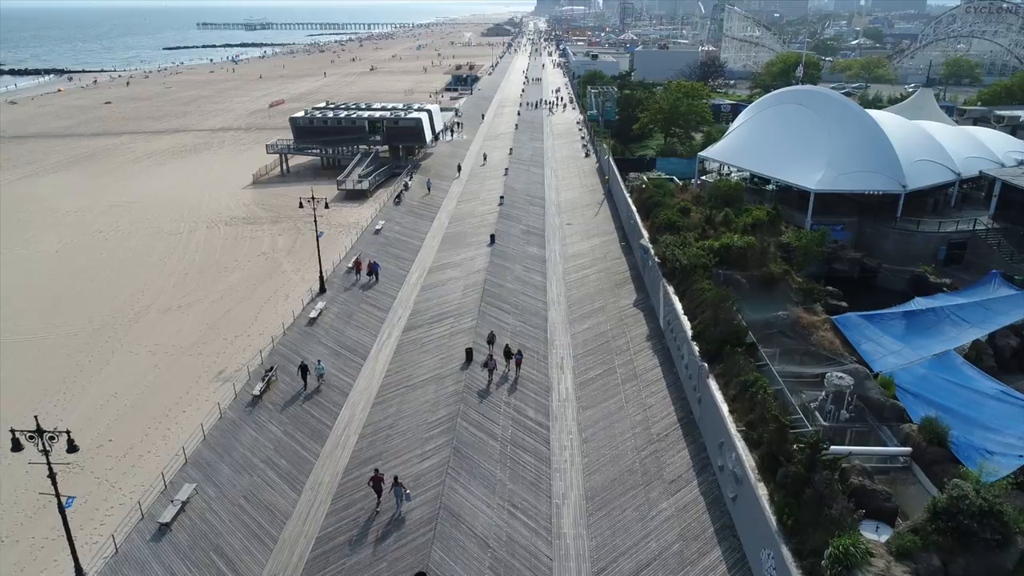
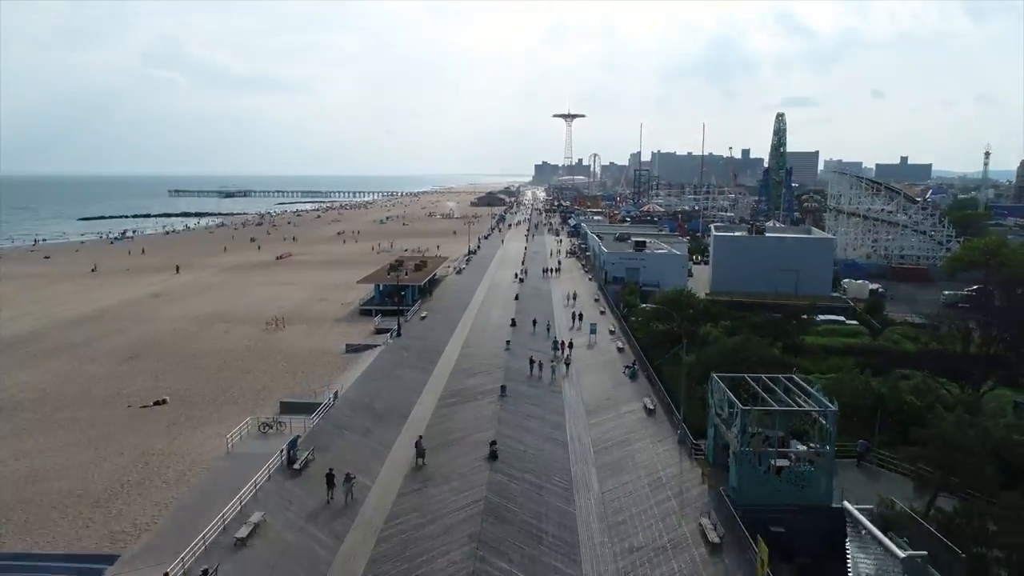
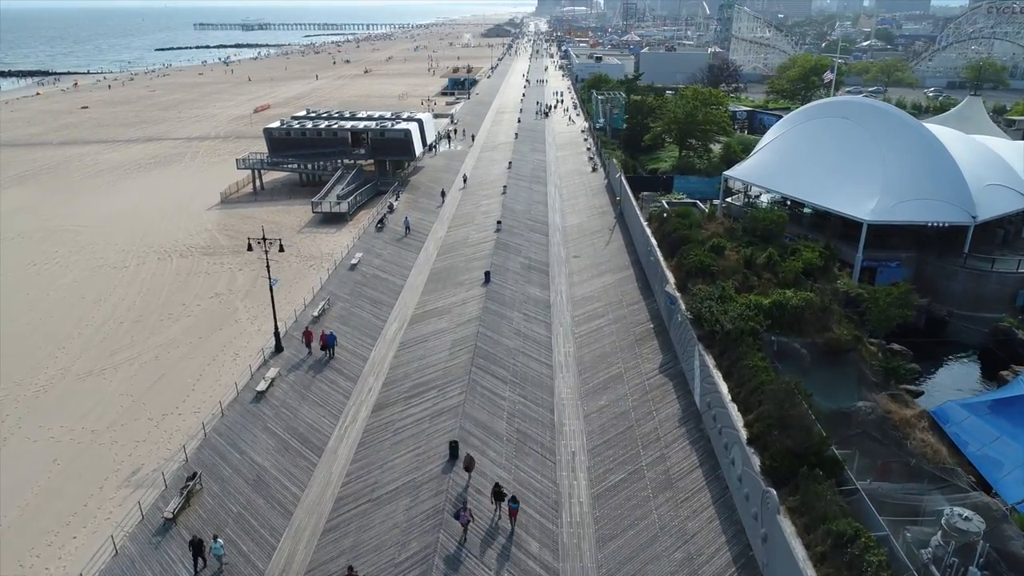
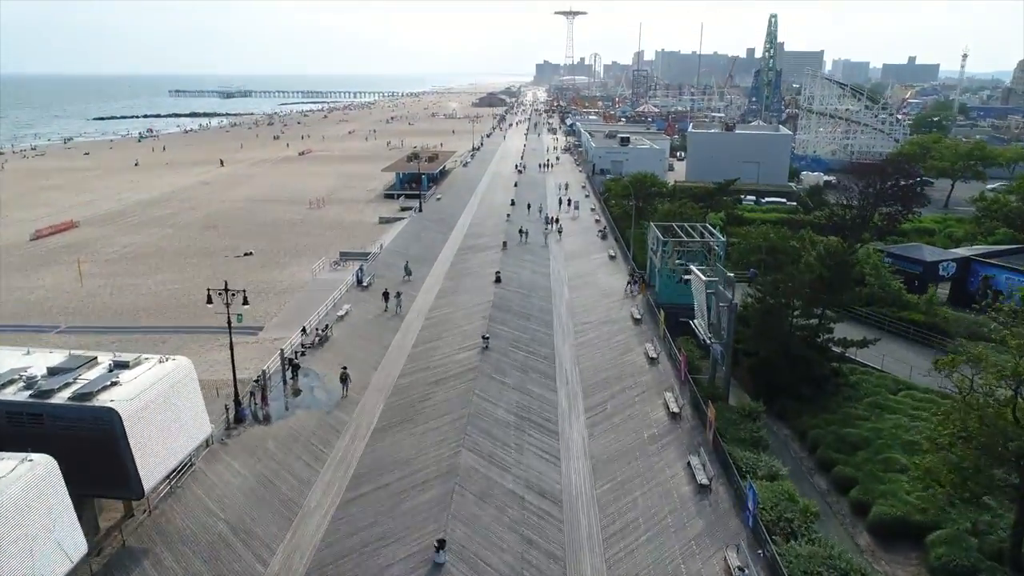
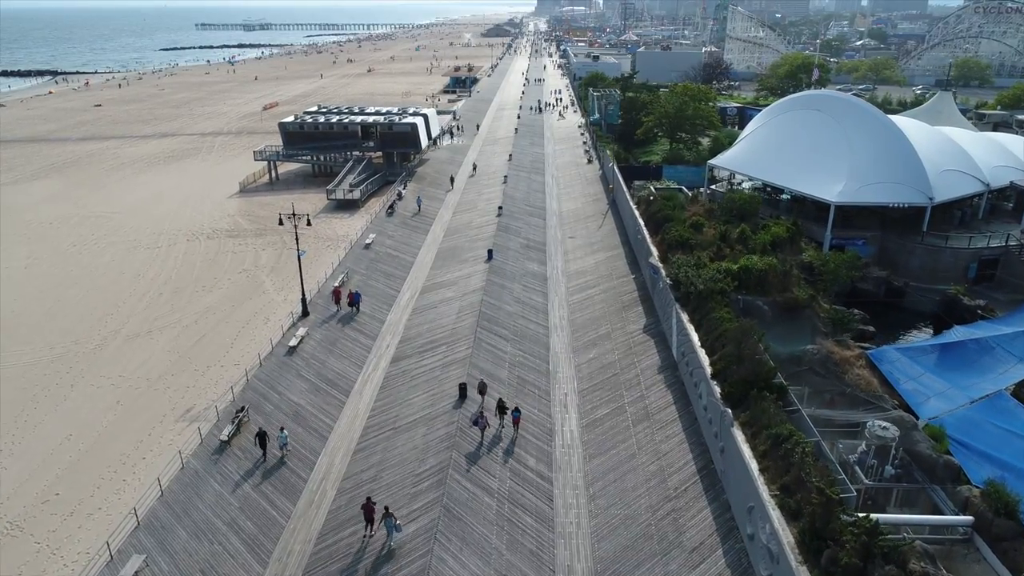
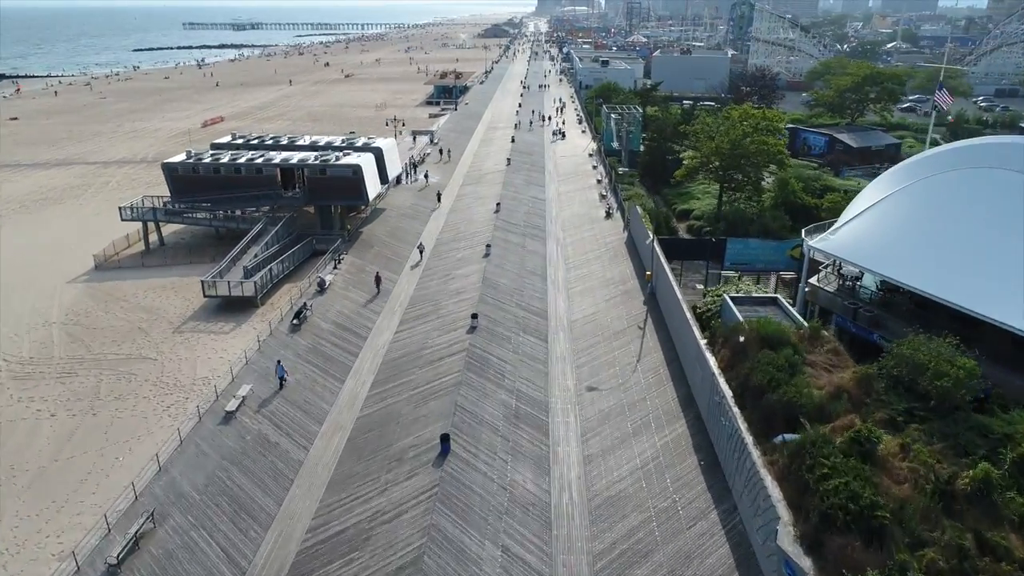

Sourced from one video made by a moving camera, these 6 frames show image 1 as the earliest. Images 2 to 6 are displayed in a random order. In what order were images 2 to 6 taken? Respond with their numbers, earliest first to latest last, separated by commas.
5, 3, 6, 4, 2
